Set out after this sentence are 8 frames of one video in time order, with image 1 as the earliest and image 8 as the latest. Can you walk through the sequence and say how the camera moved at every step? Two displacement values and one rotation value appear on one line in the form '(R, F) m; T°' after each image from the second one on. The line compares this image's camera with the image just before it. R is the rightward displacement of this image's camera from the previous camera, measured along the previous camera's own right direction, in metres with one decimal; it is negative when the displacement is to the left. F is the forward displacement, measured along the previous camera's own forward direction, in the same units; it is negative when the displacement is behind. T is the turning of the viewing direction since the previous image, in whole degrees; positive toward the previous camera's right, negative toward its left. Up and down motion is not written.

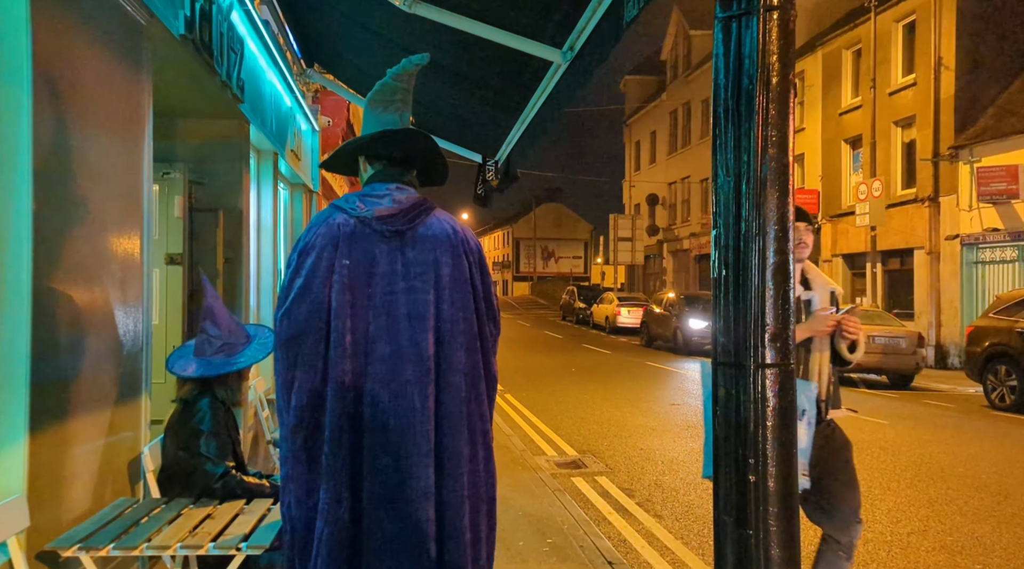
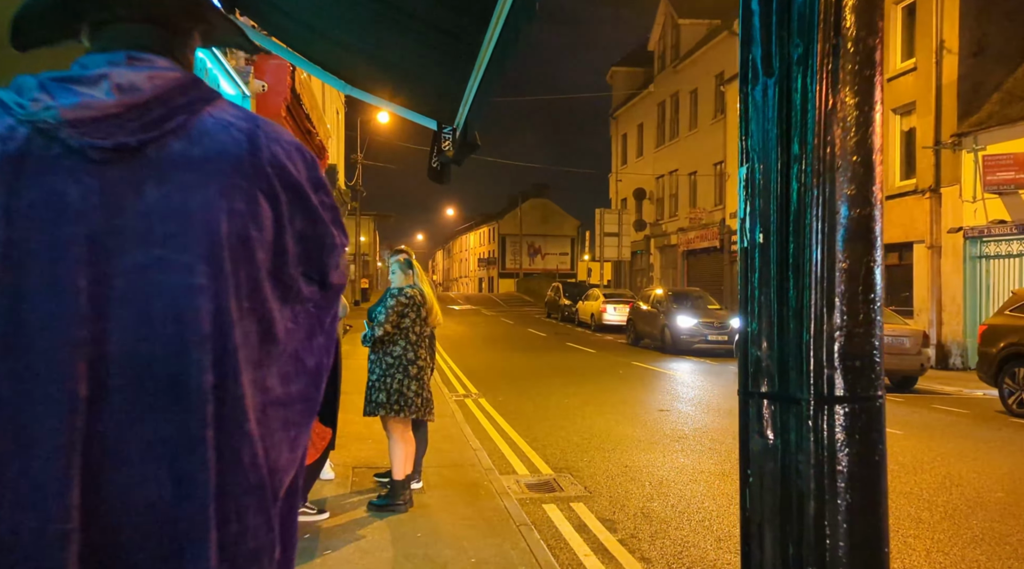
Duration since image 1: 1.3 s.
(+0.2, +1.2) m; +1°
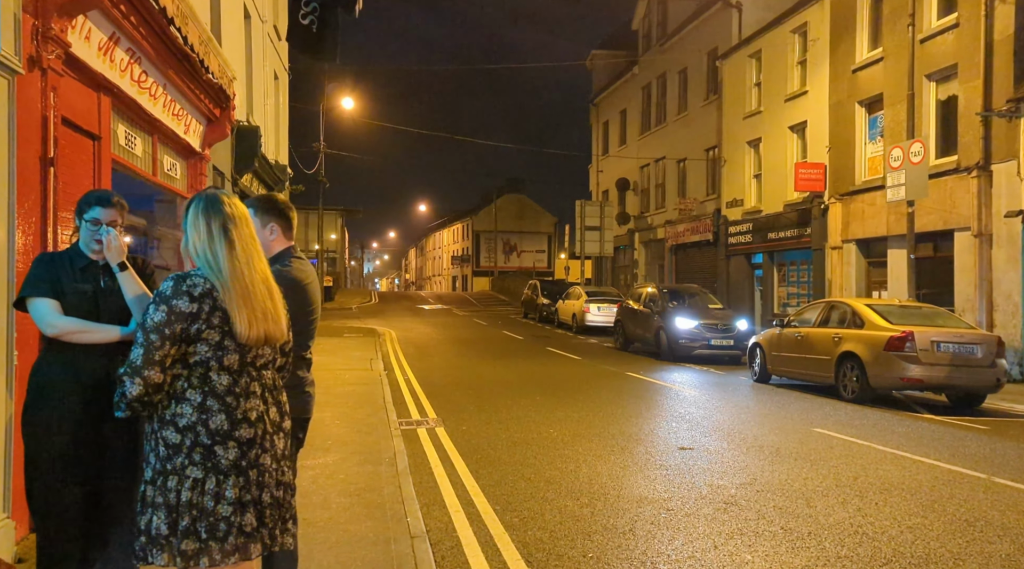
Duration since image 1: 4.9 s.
(+0.1, +3.2) m; +2°
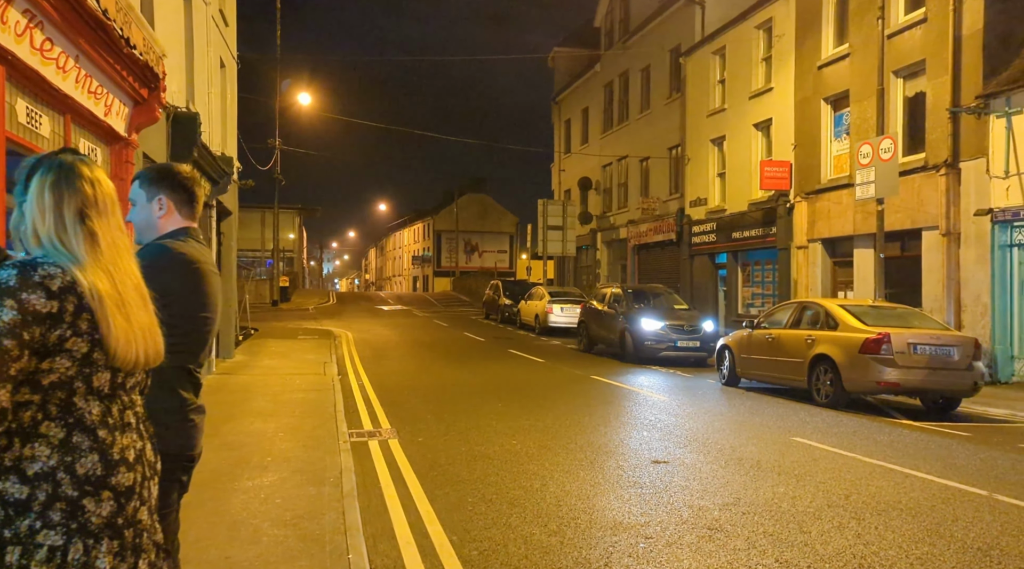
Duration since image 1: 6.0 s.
(0.0, +0.7) m; +3°
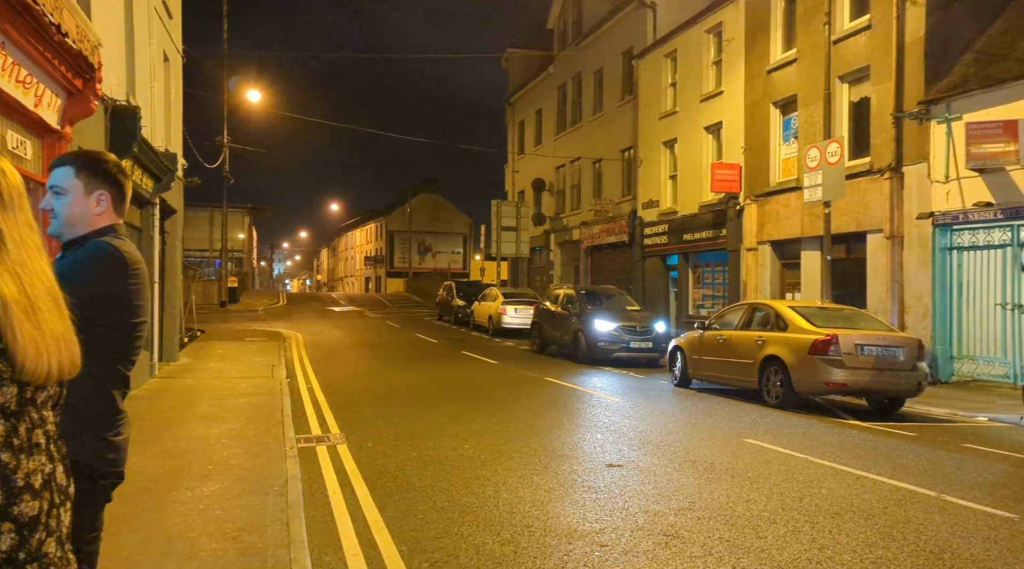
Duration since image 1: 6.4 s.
(0.0, +0.1) m; +3°
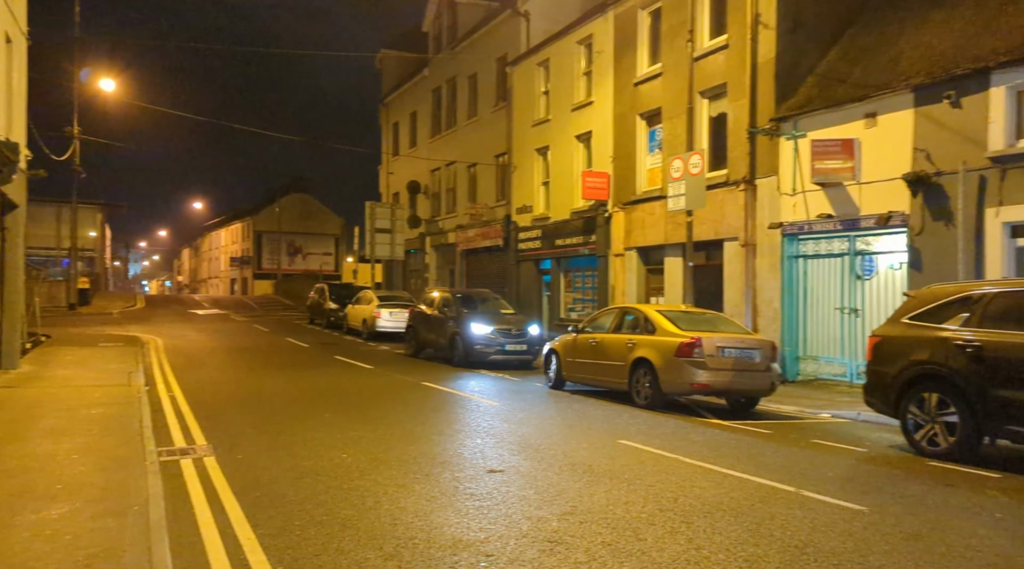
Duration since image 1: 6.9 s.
(-0.1, 0.0) m; +9°
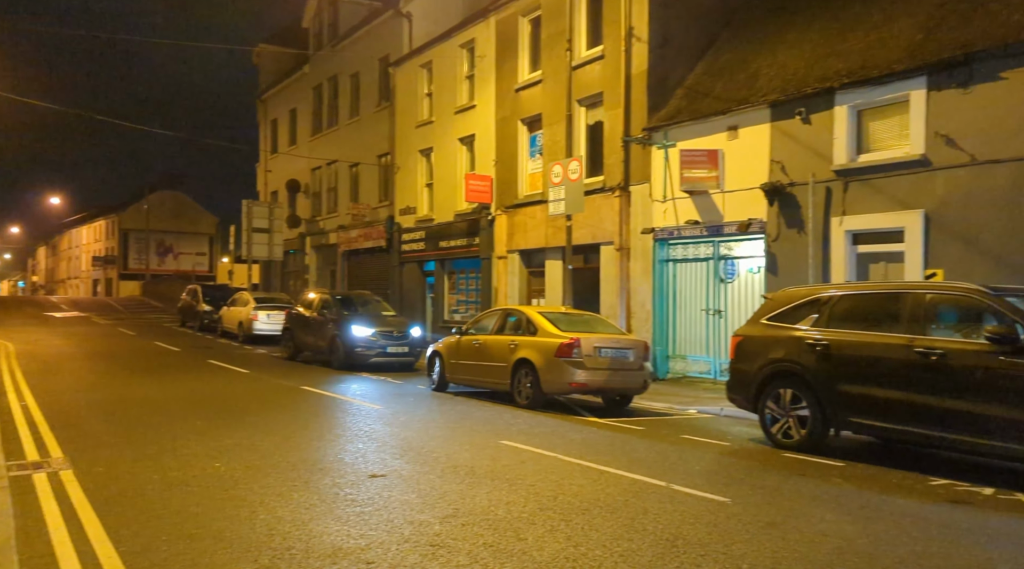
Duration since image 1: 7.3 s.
(0.0, -0.1) m; +8°
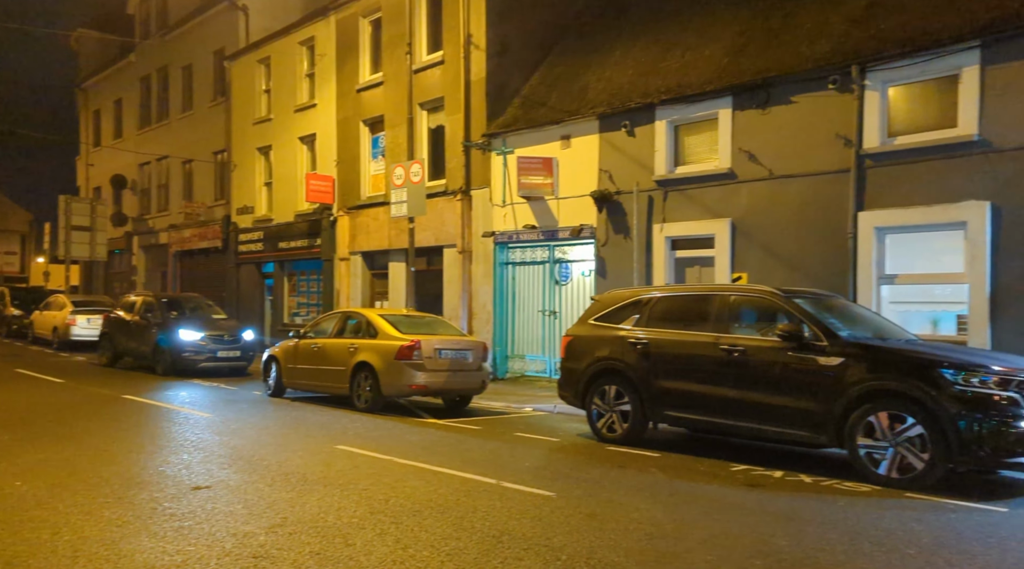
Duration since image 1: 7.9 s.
(+0.1, -0.1) m; +10°
